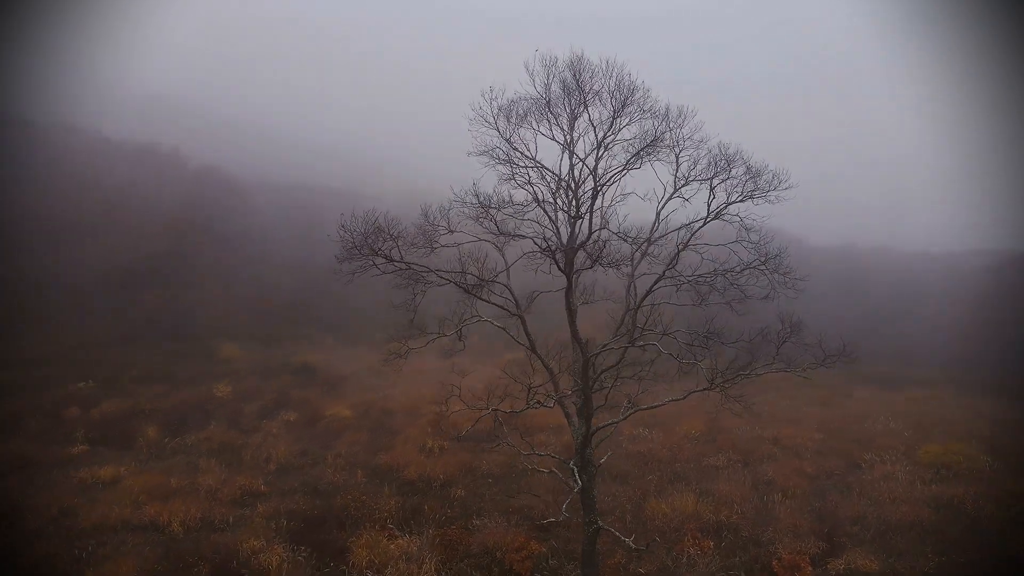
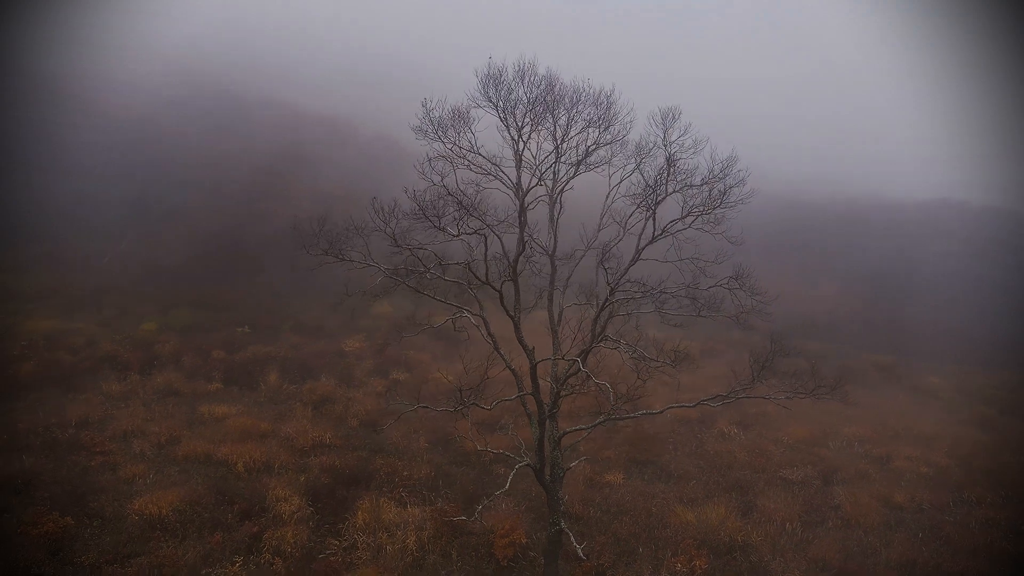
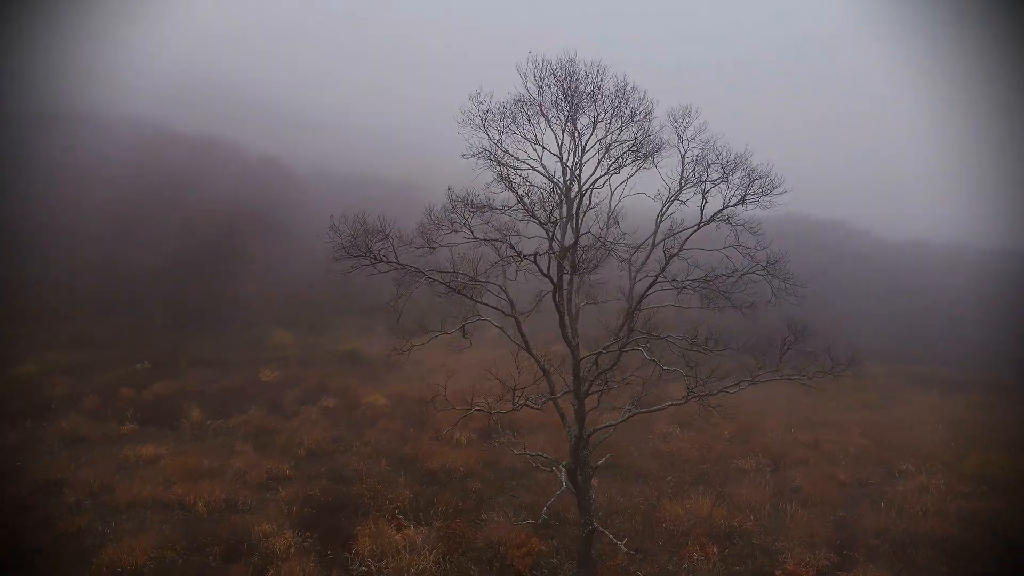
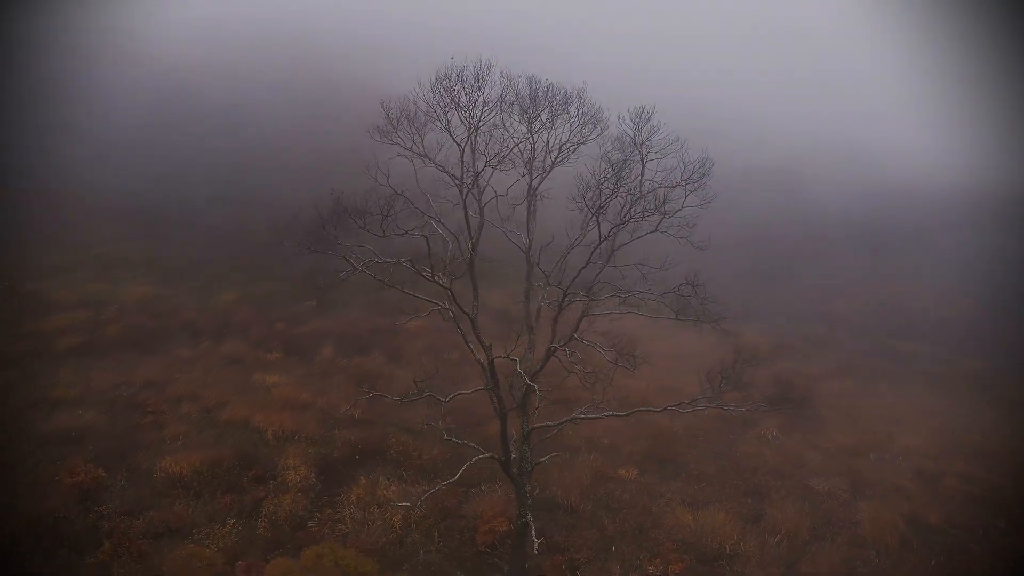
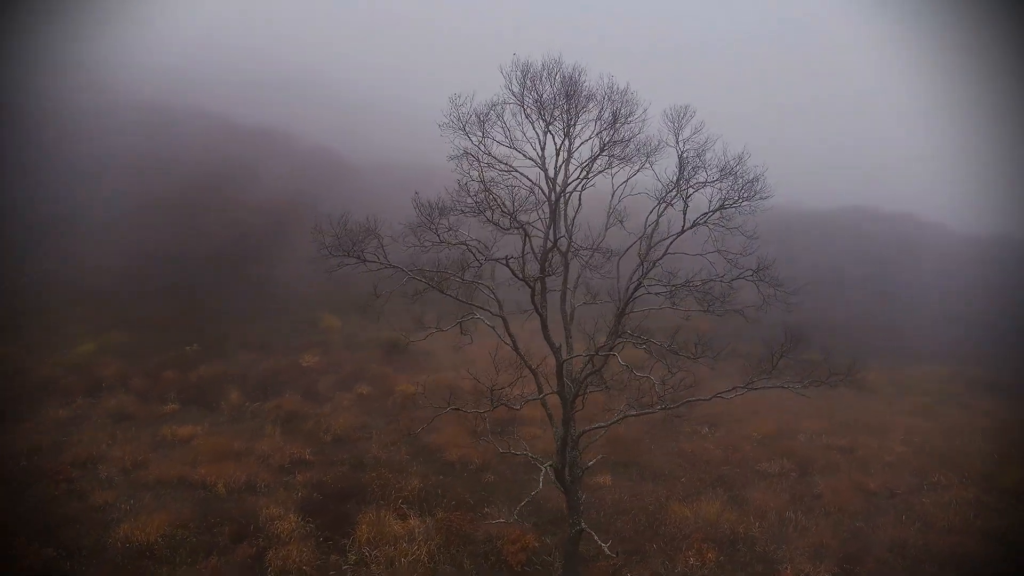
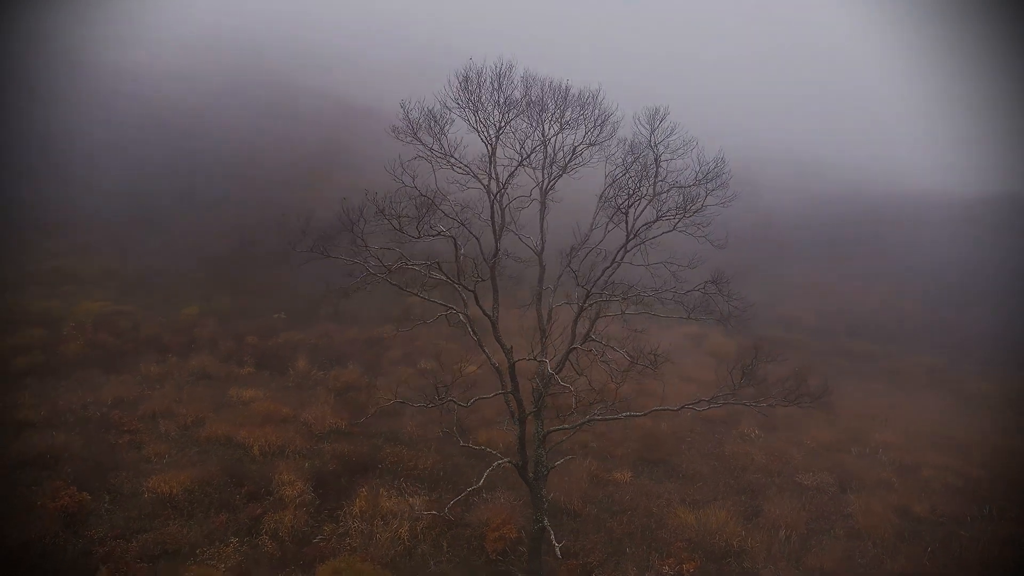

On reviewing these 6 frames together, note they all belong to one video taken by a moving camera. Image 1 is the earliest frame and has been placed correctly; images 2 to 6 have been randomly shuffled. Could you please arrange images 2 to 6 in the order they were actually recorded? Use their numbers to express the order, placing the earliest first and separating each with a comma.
3, 5, 2, 6, 4
